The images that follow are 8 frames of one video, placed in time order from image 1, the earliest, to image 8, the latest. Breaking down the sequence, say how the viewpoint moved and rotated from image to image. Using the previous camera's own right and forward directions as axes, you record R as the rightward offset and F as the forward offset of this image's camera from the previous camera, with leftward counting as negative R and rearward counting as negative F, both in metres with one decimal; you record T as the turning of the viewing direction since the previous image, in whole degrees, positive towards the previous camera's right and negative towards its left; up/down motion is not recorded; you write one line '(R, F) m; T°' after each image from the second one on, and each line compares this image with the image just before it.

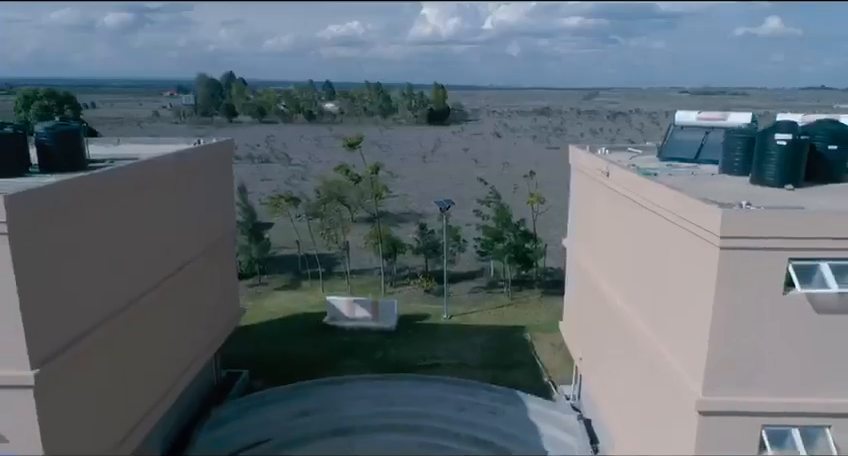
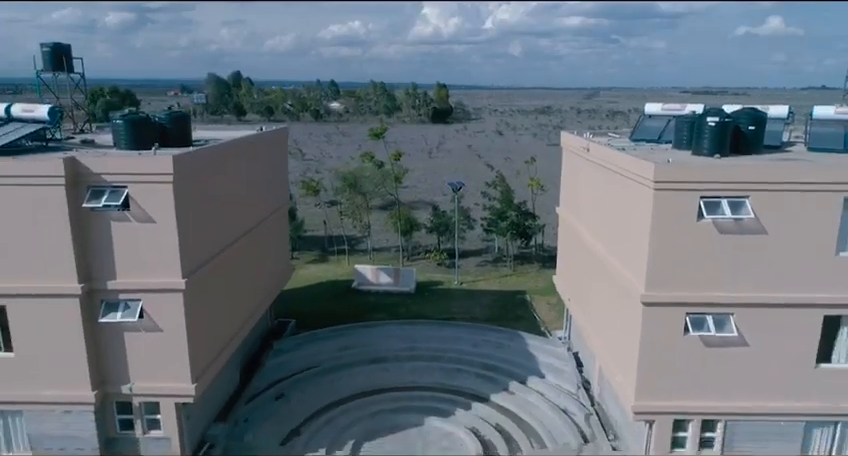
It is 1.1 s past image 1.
(-0.7, -4.4) m; 0°
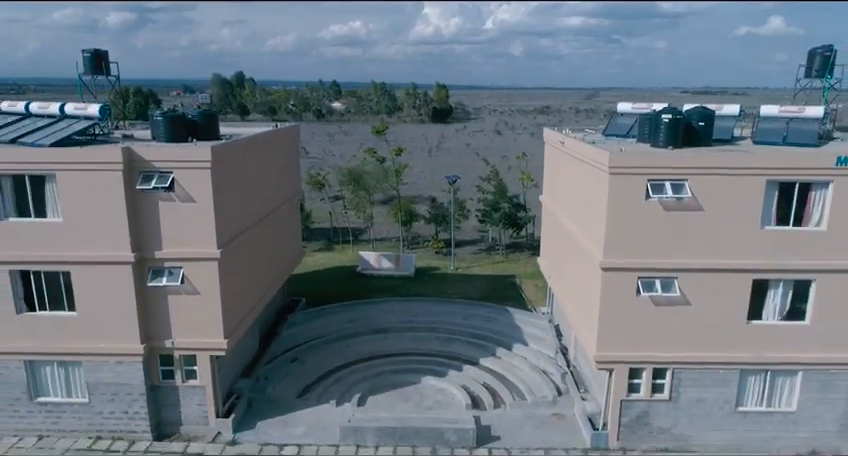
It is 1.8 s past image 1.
(+0.1, -2.8) m; 0°
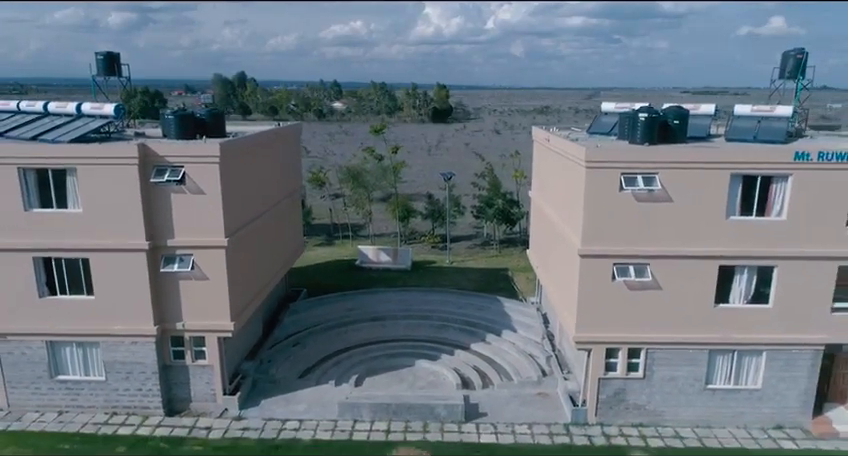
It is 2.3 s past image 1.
(+0.3, -1.4) m; 0°
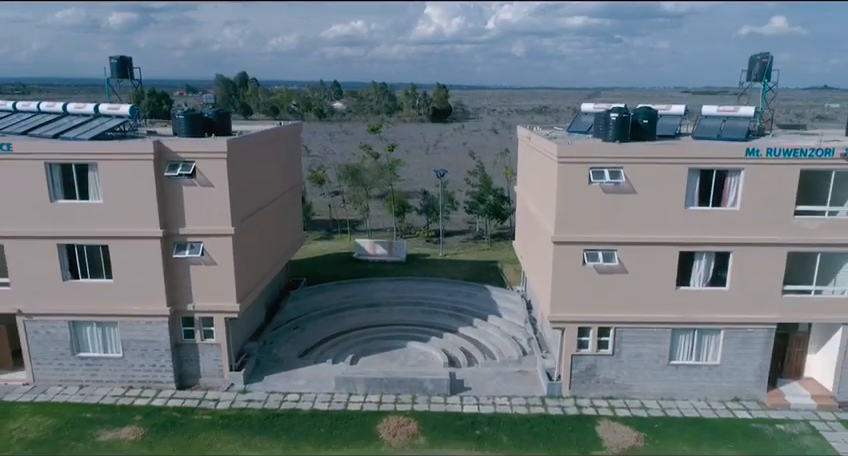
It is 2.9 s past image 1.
(+0.4, -1.8) m; 0°
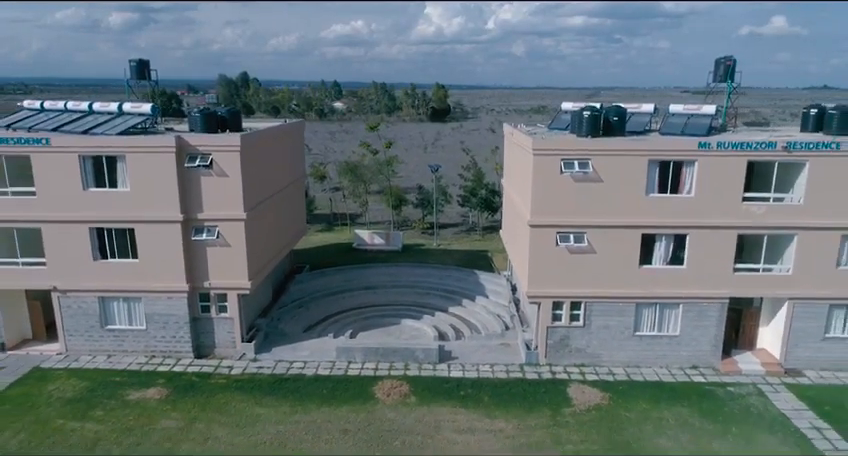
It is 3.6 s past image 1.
(+0.3, -2.5) m; 0°
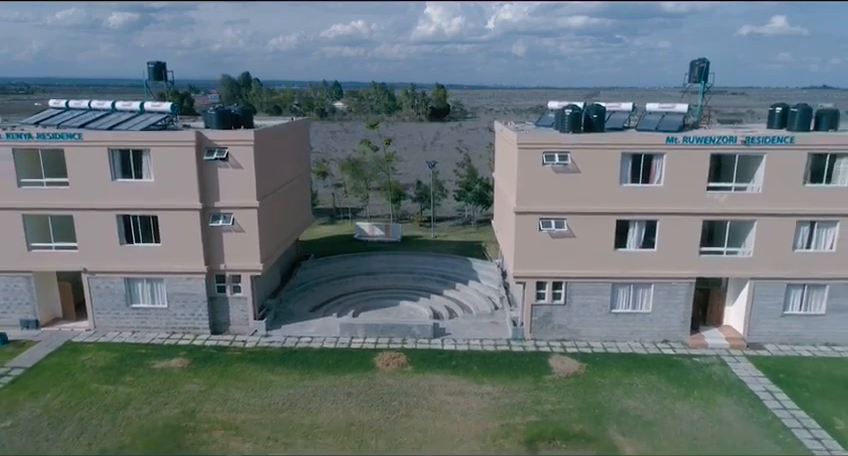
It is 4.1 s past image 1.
(+0.2, -2.4) m; 0°
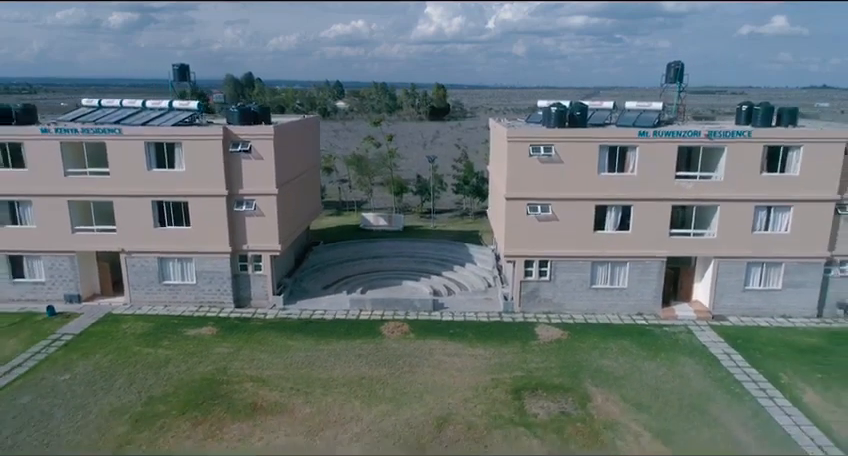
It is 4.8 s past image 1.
(0.0, -3.1) m; 0°
